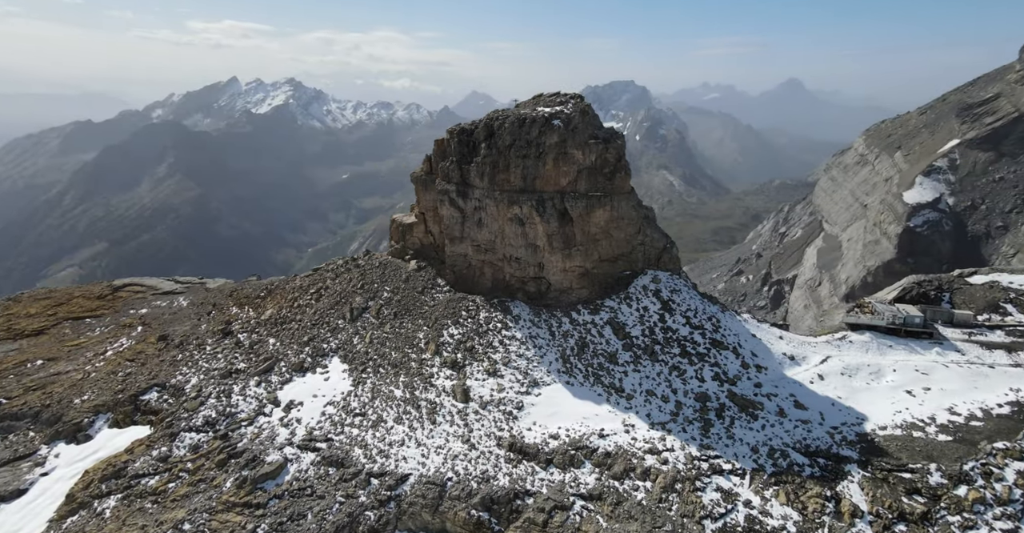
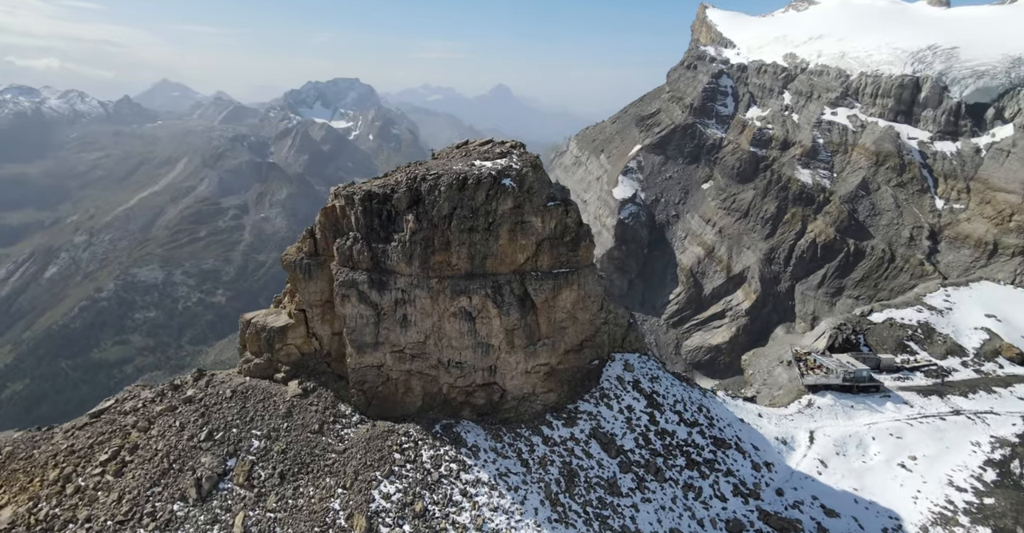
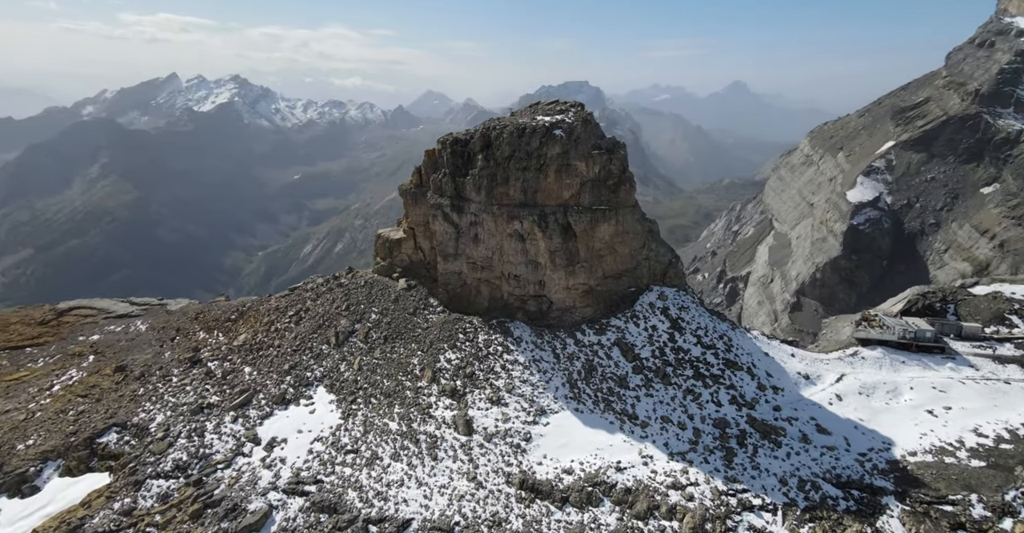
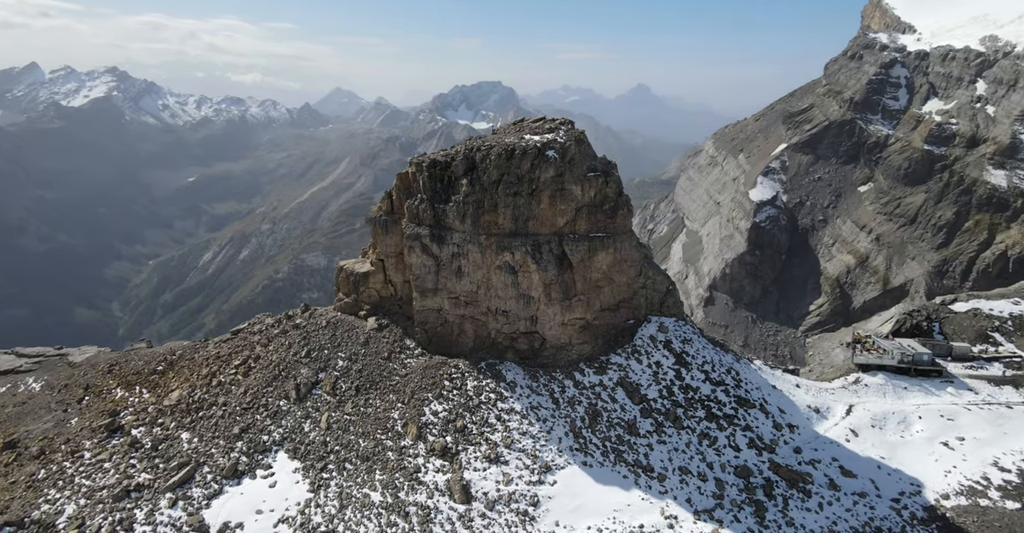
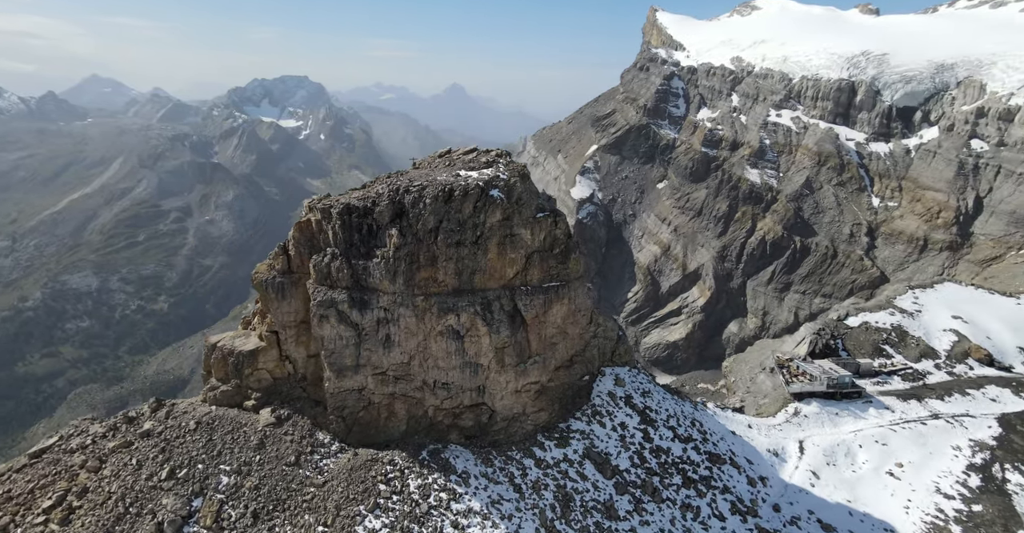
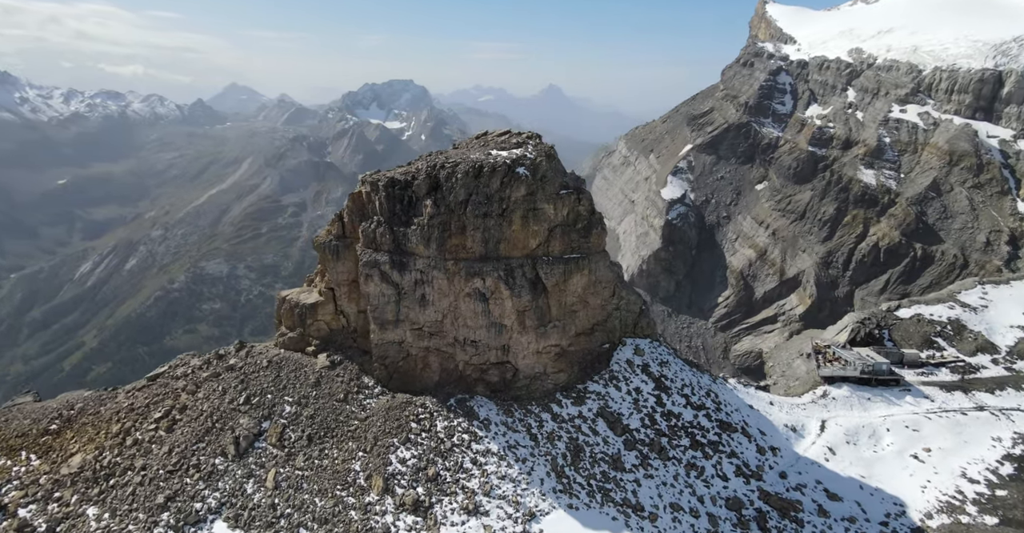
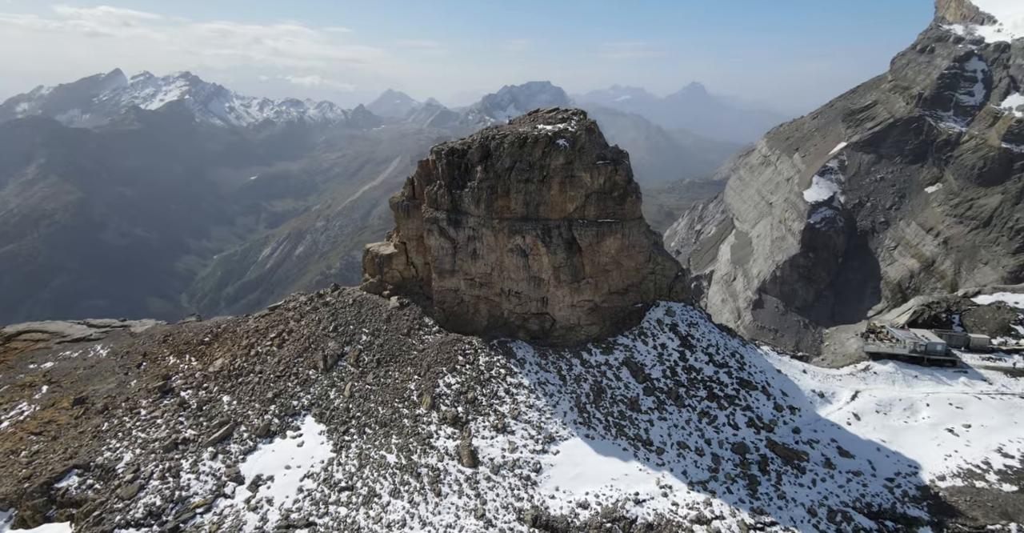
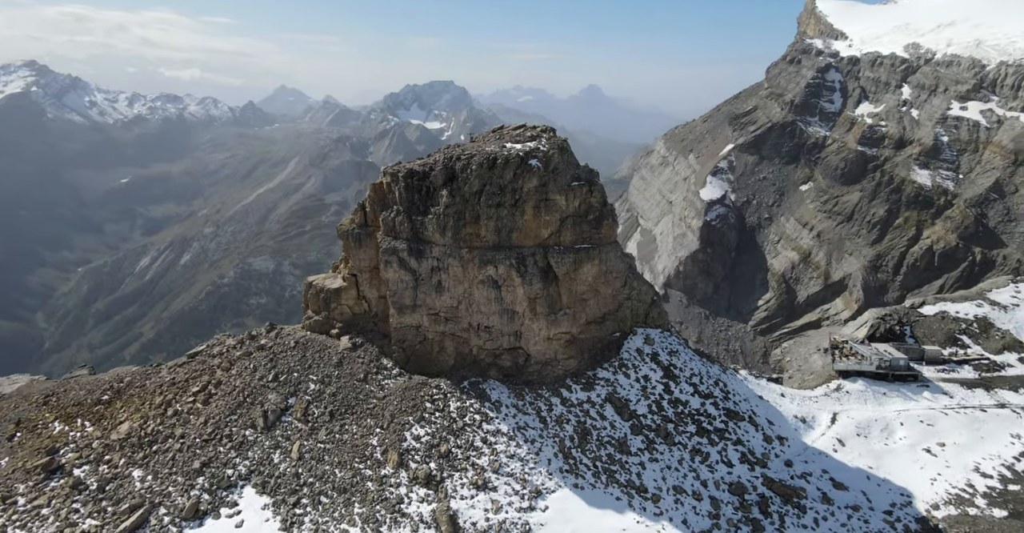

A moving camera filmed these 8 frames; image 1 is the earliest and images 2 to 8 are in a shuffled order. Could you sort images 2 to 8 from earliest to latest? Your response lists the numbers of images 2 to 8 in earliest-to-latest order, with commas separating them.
3, 7, 4, 8, 6, 2, 5
